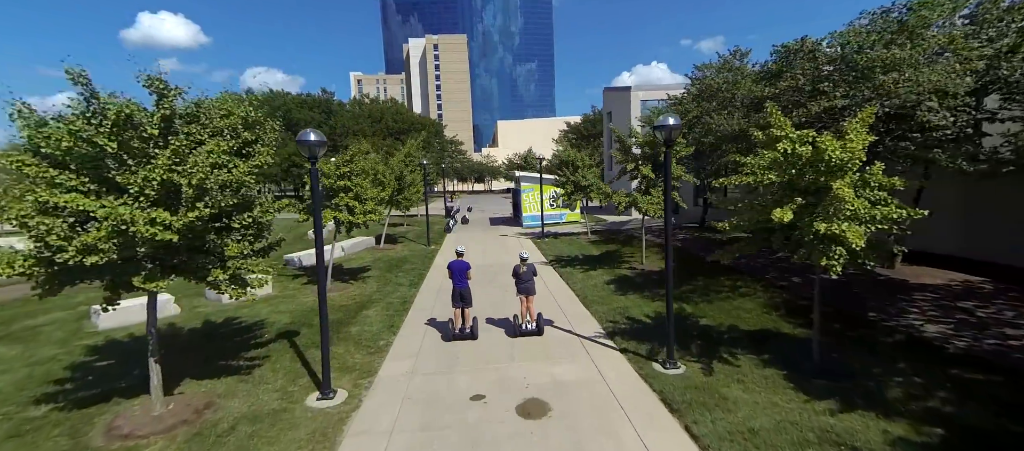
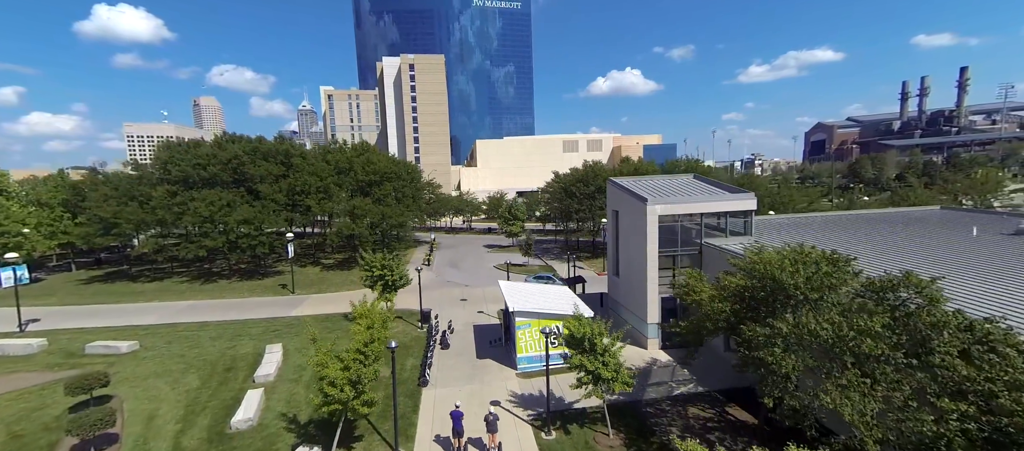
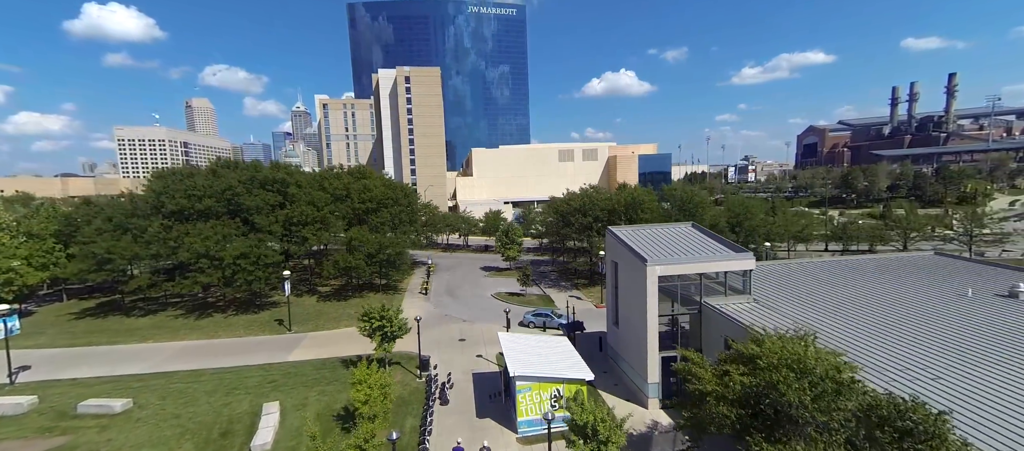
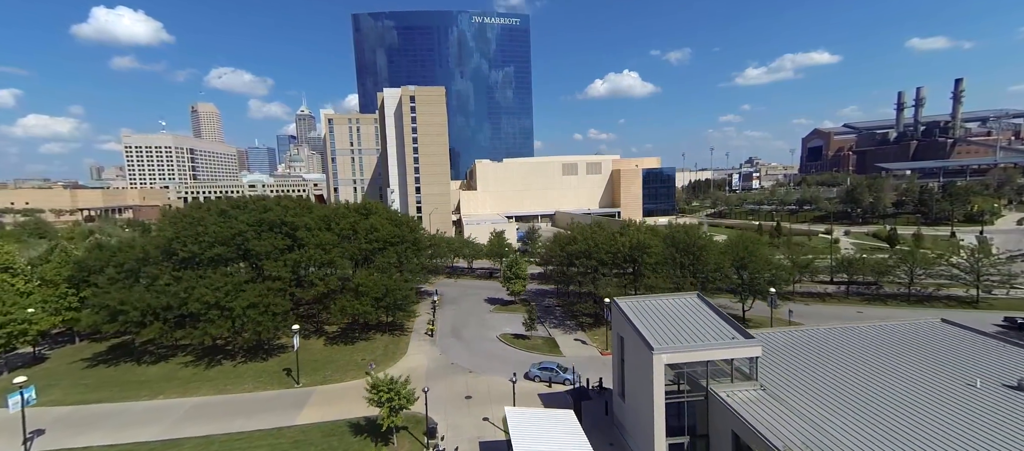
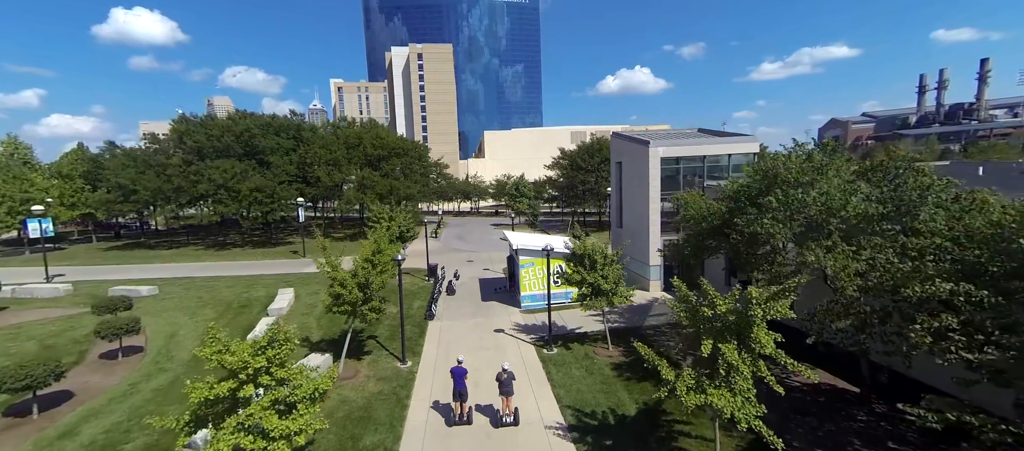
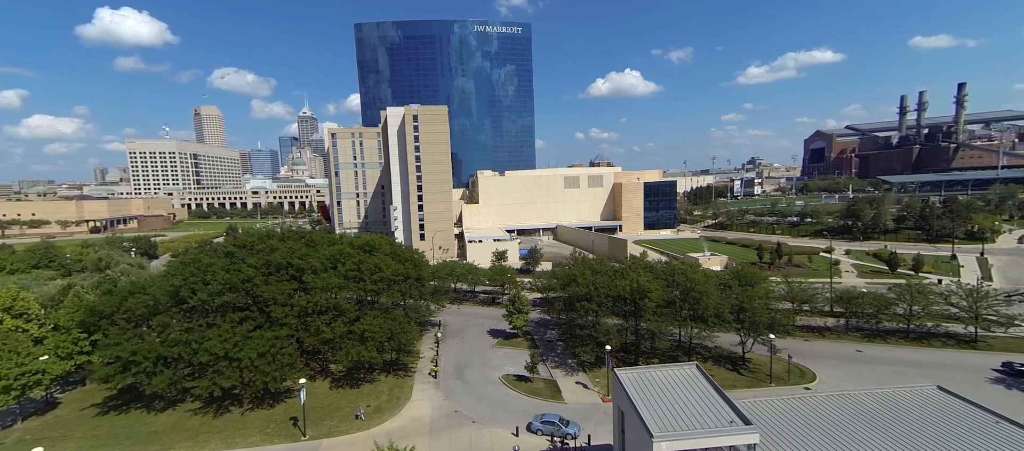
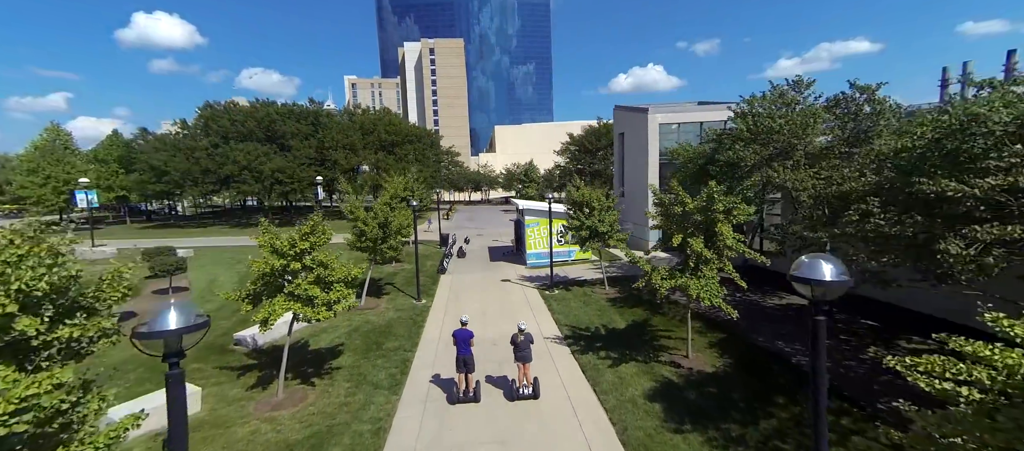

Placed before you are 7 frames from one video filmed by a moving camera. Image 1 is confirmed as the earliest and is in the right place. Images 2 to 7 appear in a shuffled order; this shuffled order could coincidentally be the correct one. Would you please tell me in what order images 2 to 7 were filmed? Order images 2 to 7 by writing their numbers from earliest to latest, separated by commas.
7, 5, 2, 3, 4, 6
